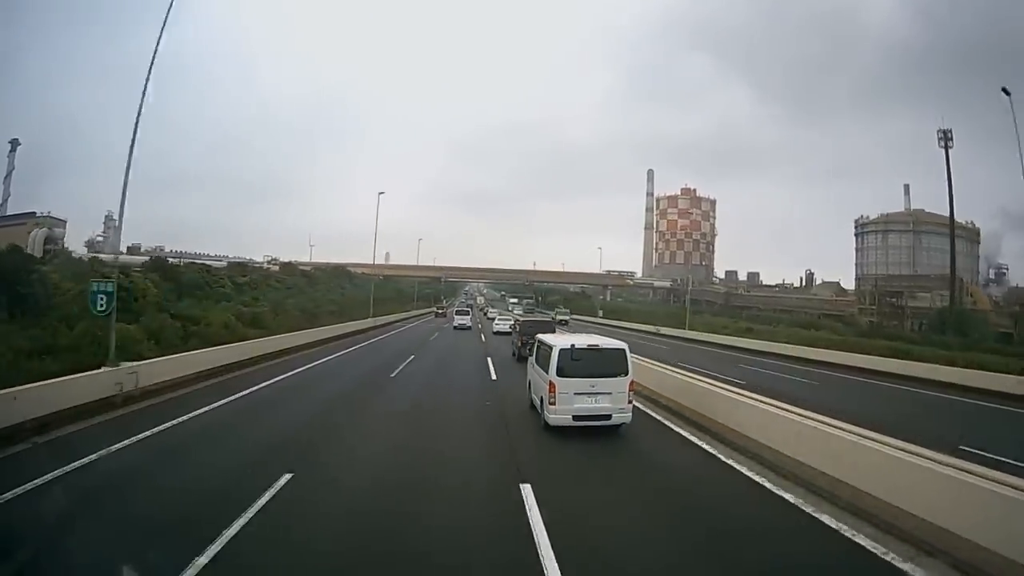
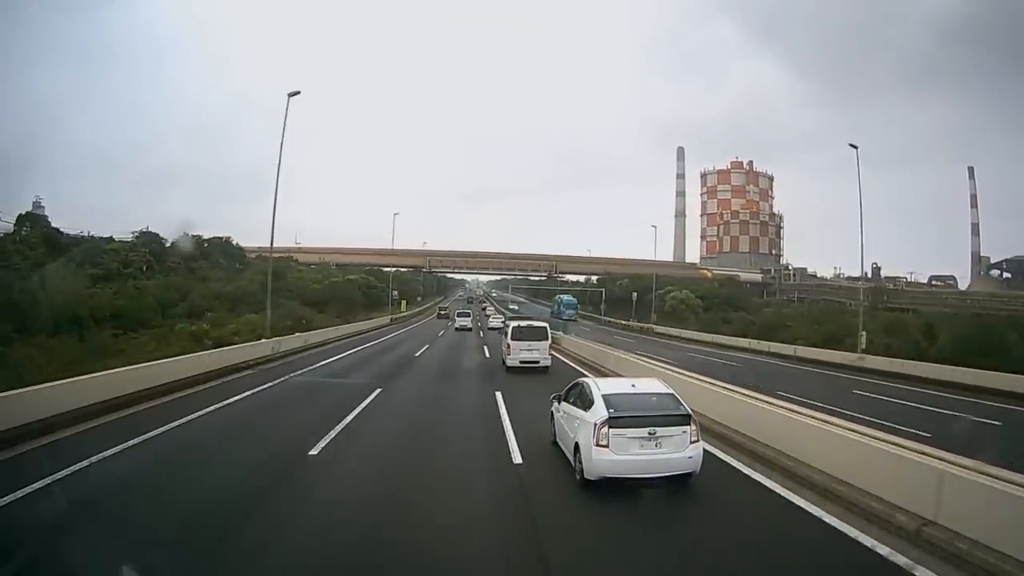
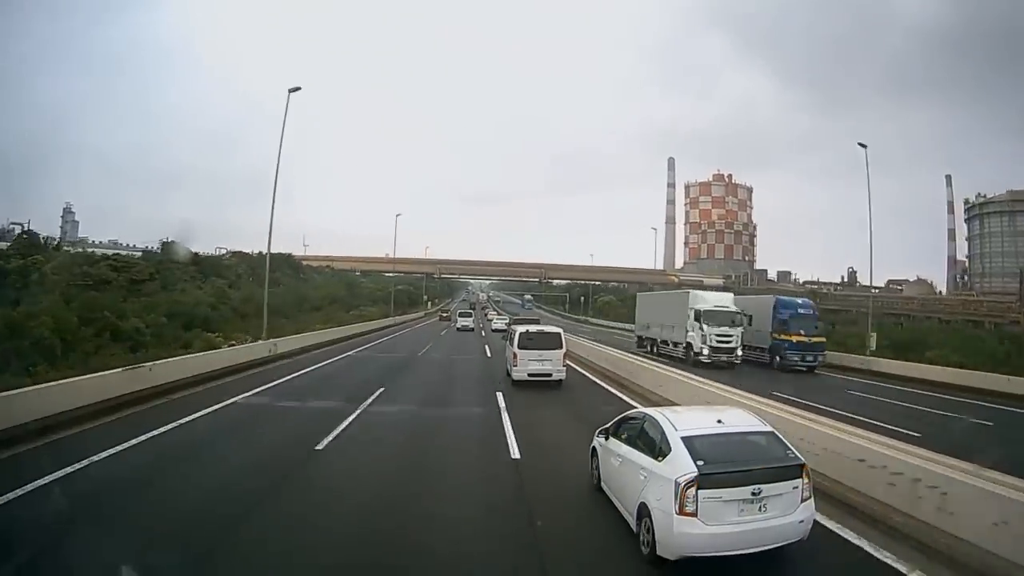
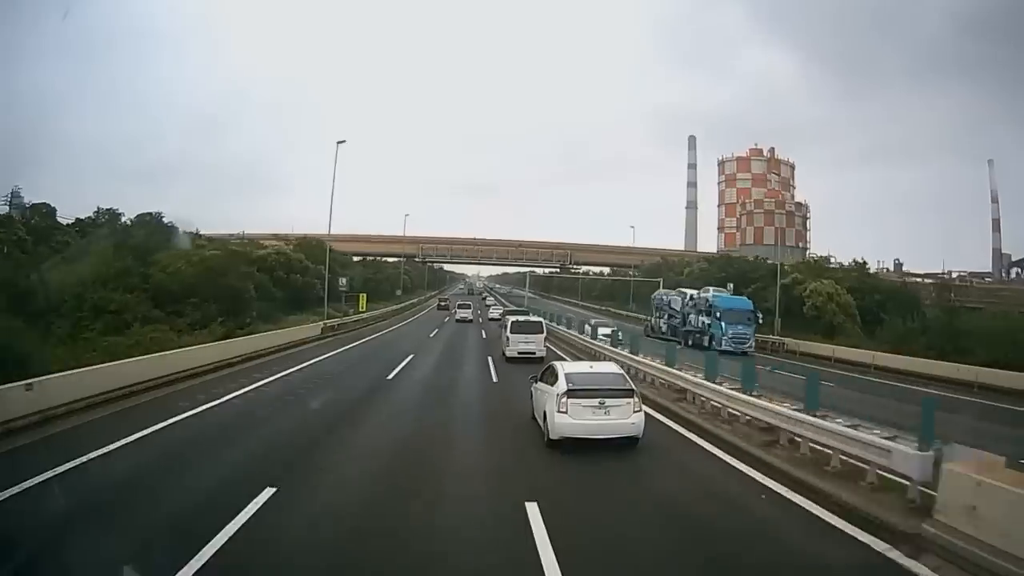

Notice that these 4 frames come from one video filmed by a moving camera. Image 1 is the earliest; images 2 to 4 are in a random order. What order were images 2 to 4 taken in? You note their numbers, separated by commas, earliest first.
3, 2, 4
